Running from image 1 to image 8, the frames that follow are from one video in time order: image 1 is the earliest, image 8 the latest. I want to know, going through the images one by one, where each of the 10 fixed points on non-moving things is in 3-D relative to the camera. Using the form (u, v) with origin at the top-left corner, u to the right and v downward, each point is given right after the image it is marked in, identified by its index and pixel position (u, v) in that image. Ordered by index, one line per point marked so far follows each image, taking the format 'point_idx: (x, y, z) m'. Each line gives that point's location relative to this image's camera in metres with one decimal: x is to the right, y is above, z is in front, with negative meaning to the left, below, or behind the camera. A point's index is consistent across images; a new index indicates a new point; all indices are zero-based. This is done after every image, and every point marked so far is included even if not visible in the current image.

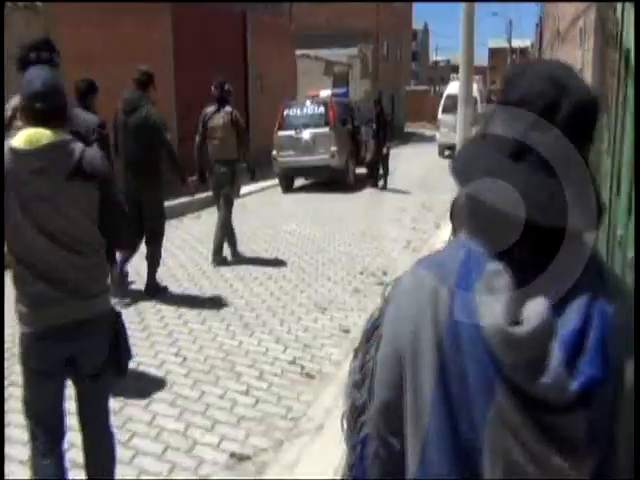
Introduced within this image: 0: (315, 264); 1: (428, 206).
0: (-0.1, -0.4, +7.7) m
1: (+1.6, +0.4, +11.2) m
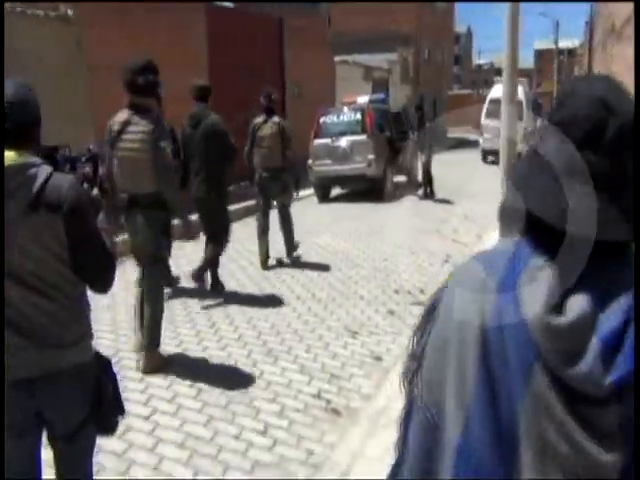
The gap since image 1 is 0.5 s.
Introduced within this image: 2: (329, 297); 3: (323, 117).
0: (+0.2, -0.5, +7.5) m
1: (+2.1, +0.3, +10.8) m
2: (0.0, -0.6, +6.9) m
3: (0.0, +2.0, +12.5) m
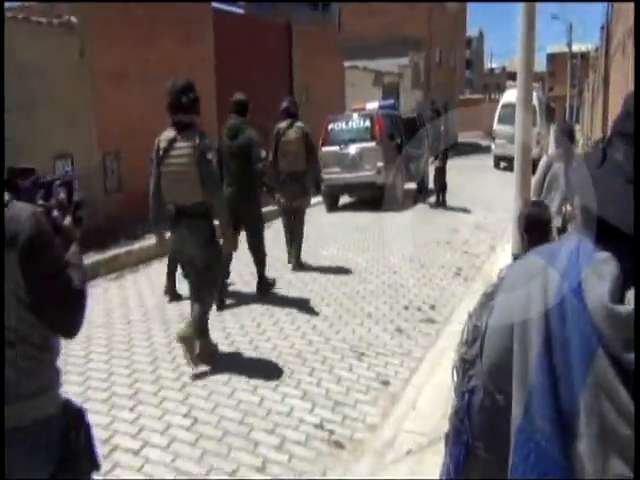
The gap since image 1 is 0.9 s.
0: (+0.3, -0.6, +7.3) m
1: (+2.3, +0.2, +10.6) m
2: (+0.1, -0.7, +6.7) m
3: (+0.2, +1.9, +12.3) m
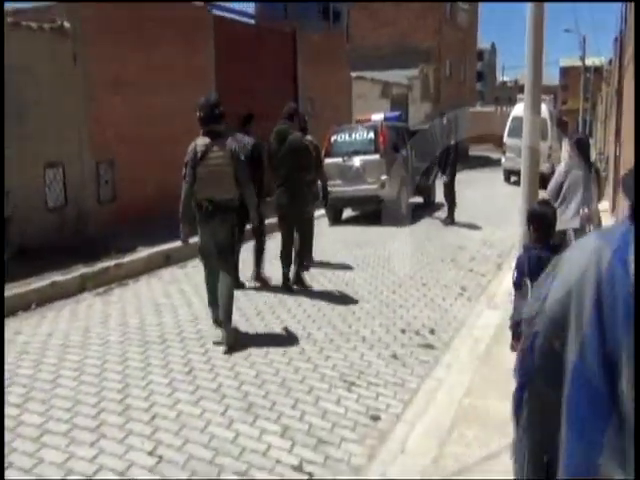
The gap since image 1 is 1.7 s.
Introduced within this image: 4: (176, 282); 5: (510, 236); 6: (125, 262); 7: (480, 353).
0: (+0.3, -0.7, +7.1) m
1: (+2.3, 0.0, +10.4) m
2: (+0.1, -0.8, +6.5) m
3: (+0.3, +1.7, +12.1) m
4: (-1.6, -0.5, +8.3) m
5: (+2.7, +0.1, +10.8) m
6: (-2.2, -0.3, +8.4) m
7: (+1.3, -0.9, +6.2) m
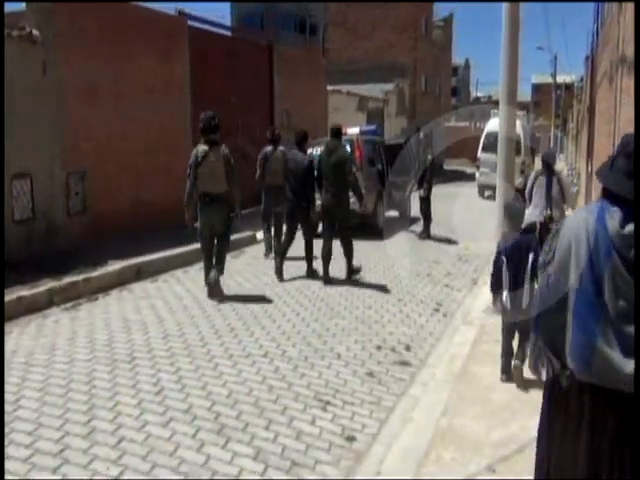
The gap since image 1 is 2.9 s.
0: (+0.1, -0.9, +7.0) m
1: (+2.0, -0.2, +10.4) m
2: (-0.2, -1.0, +6.4) m
3: (-0.1, +1.5, +12.1) m
4: (-1.9, -0.6, +8.1) m
5: (+2.4, -0.2, +10.8) m
6: (-2.5, -0.4, +8.2) m
7: (+1.1, -1.1, +6.2) m
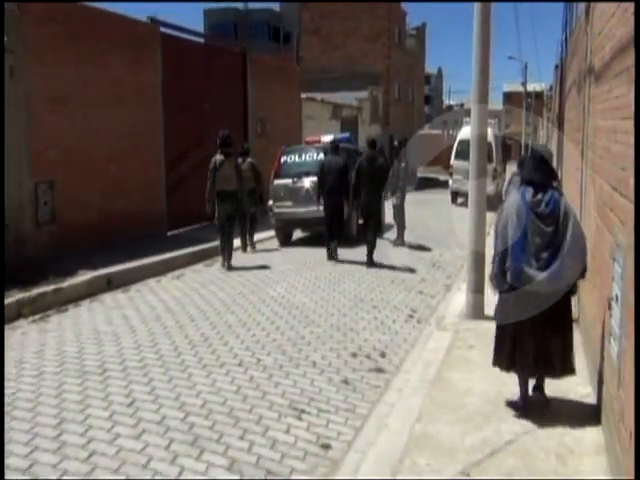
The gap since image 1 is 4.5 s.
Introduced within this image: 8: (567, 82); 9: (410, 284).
0: (-0.2, -0.9, +7.0) m
1: (+1.6, -0.3, +10.4) m
2: (-0.4, -1.0, +6.4) m
3: (-0.5, +1.3, +12.1) m
4: (-2.1, -0.7, +8.1) m
5: (+2.0, -0.2, +10.9) m
6: (-2.7, -0.5, +8.1) m
7: (+0.9, -1.1, +6.2) m
8: (+3.0, +1.9, +9.0) m
9: (+1.1, -0.5, +9.0) m
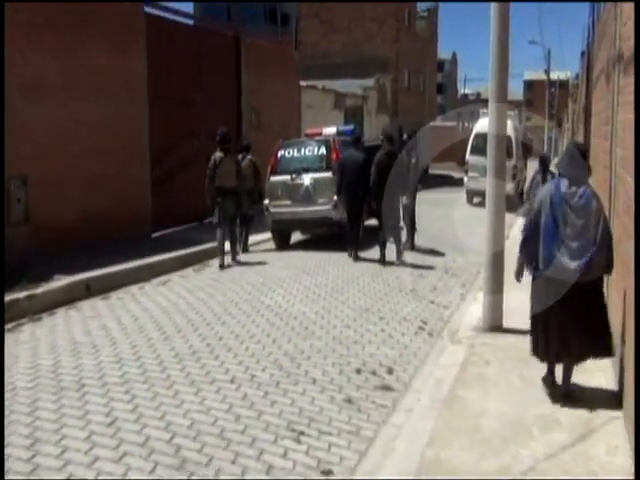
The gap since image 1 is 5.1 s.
0: (-0.2, -1.0, +6.3) m
1: (+1.6, -0.3, +9.7) m
2: (-0.3, -1.1, +5.7) m
3: (-0.6, +1.3, +11.3) m
4: (-2.1, -0.7, +7.3) m
5: (+2.0, -0.3, +10.2) m
6: (-2.7, -0.5, +7.4) m
7: (+0.9, -1.1, +5.5) m
8: (+3.0, +1.8, +8.3) m
9: (+1.1, -0.6, +8.3) m
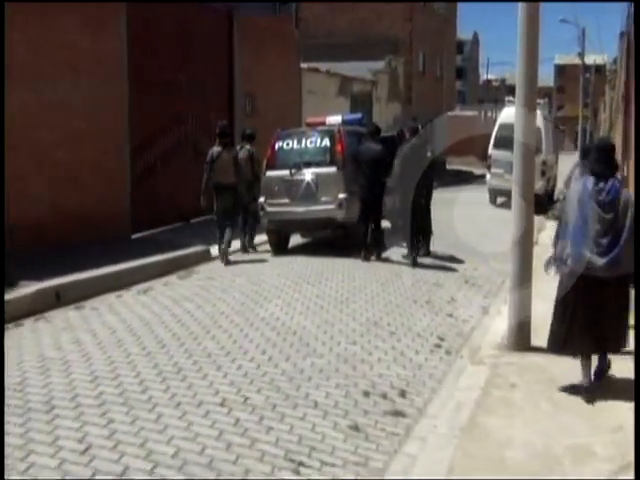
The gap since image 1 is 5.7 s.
0: (-0.1, -1.0, +5.5) m
1: (+1.6, -0.3, +8.9) m
2: (-0.3, -1.1, +4.9) m
3: (-0.6, +1.4, +10.5) m
4: (-2.1, -0.7, +6.5) m
5: (+2.0, -0.3, +9.4) m
6: (-2.7, -0.5, +6.5) m
7: (+0.9, -1.2, +4.7) m
8: (+3.0, +1.8, +7.5) m
9: (+1.1, -0.6, +7.5) m
